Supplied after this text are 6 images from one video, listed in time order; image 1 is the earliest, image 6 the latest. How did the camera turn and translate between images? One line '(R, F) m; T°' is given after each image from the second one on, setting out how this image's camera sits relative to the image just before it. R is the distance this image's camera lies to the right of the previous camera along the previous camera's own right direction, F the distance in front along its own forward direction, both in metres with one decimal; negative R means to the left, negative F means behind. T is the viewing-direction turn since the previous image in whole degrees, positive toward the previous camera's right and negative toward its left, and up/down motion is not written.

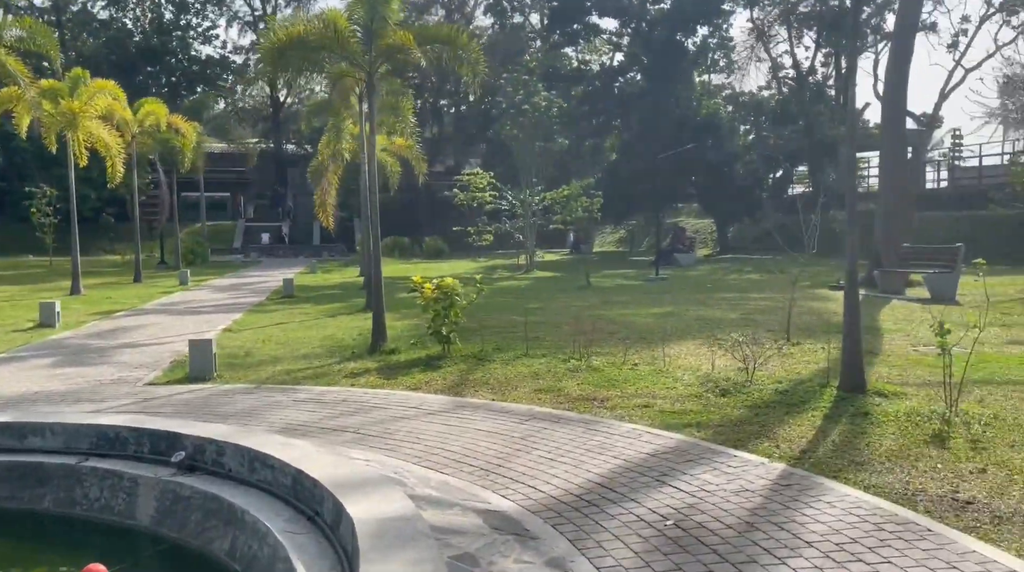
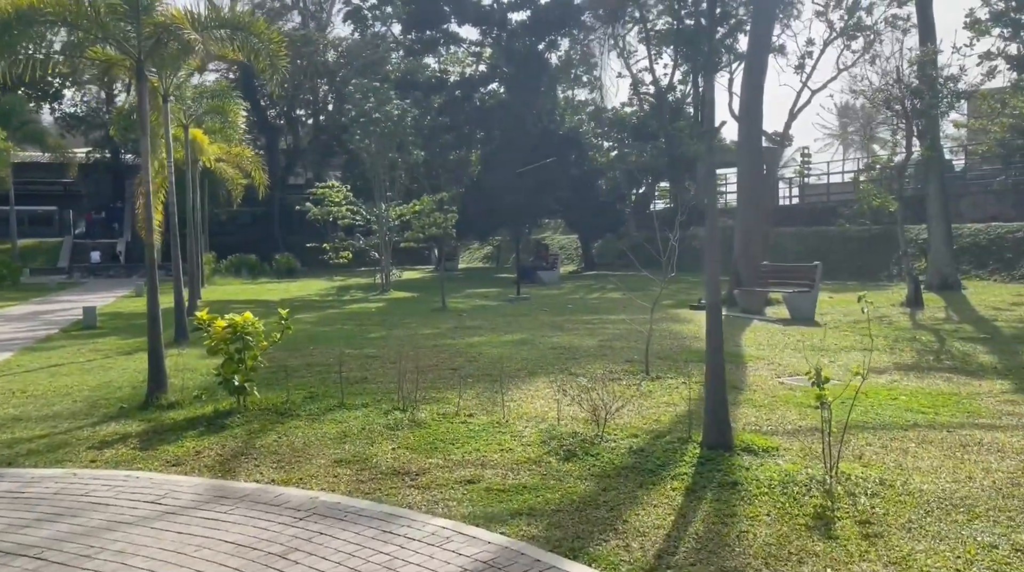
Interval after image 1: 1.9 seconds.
(+0.5, +1.7) m; +7°
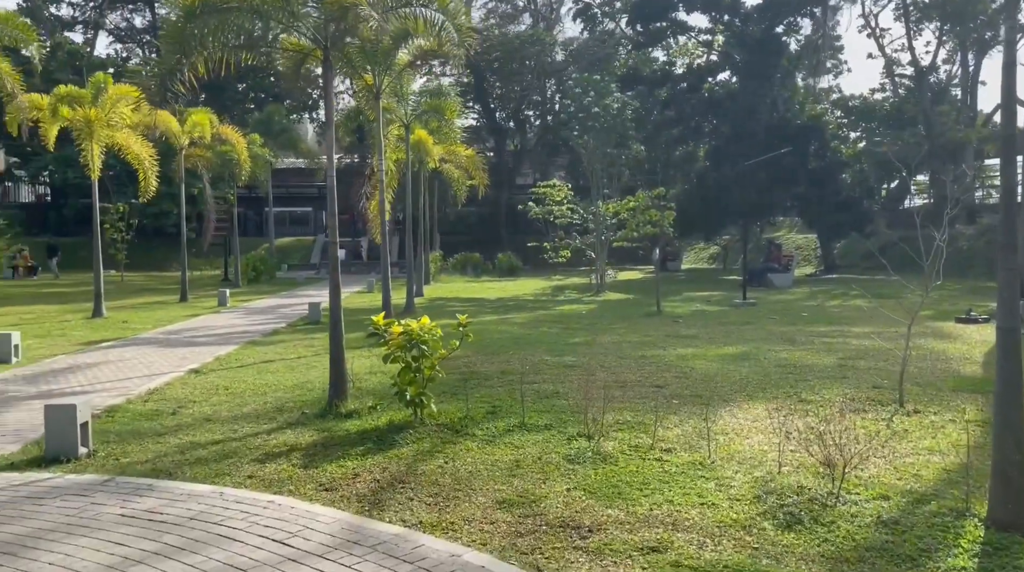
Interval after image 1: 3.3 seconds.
(+0.1, +1.4) m; -13°
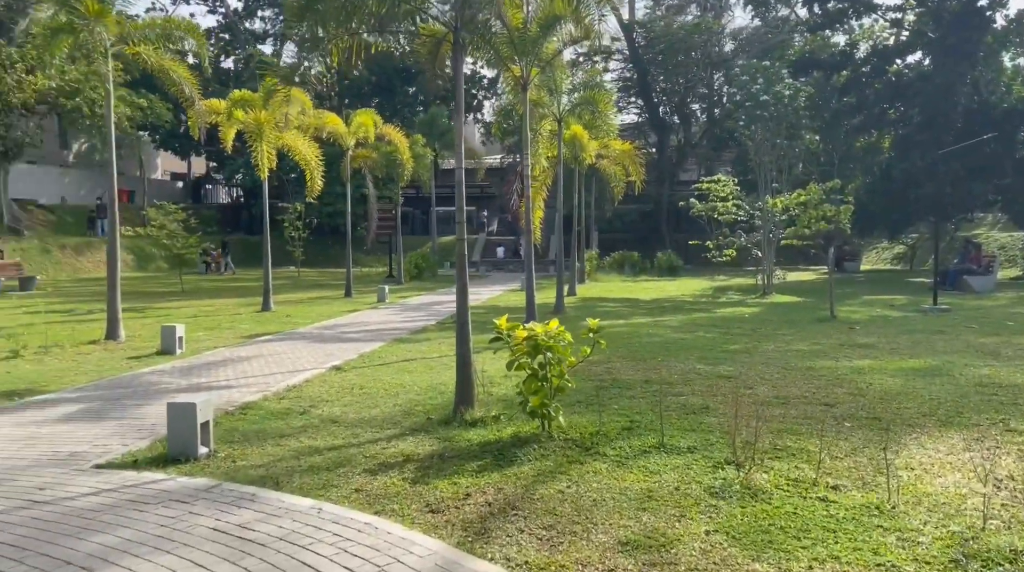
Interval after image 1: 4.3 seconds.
(+0.2, +0.9) m; -9°
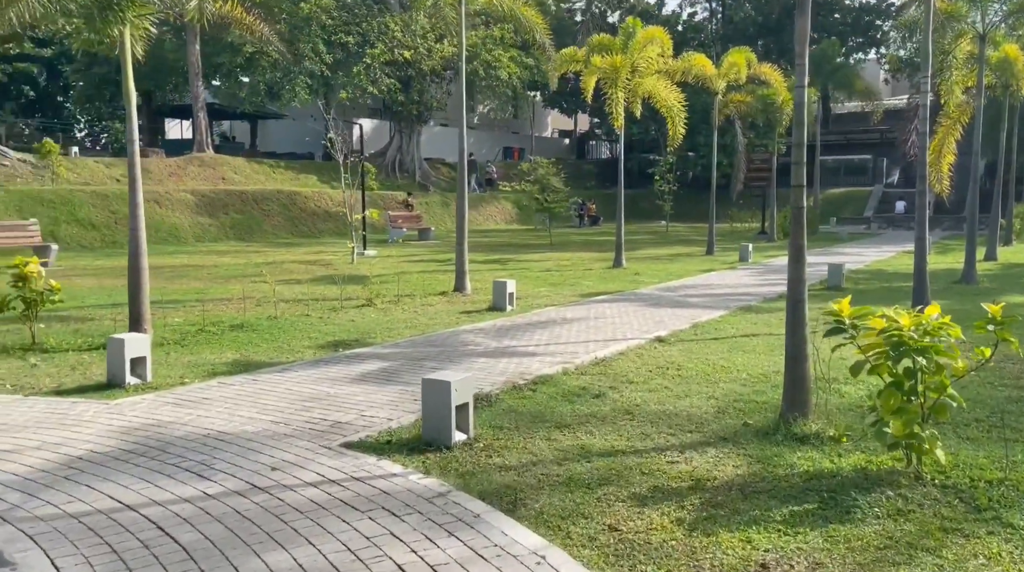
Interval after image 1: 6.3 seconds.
(+0.2, +2.2) m; -21°
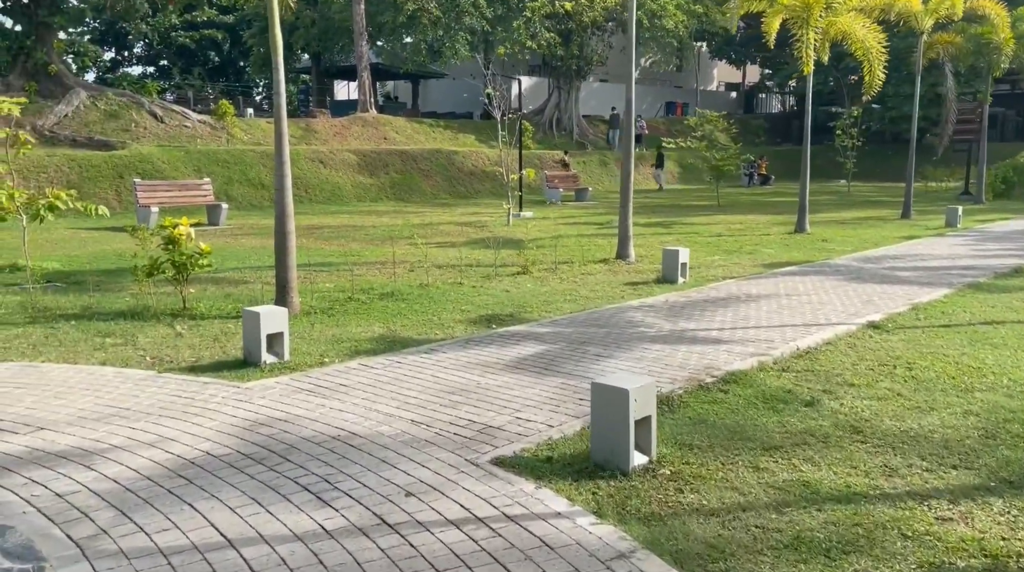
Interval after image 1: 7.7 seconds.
(-0.2, +1.4) m; -9°
